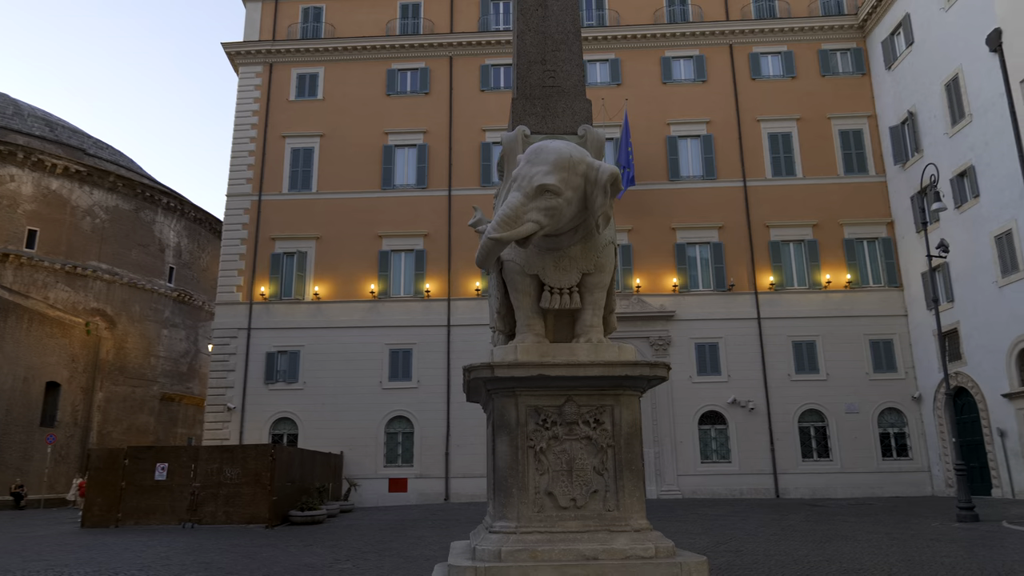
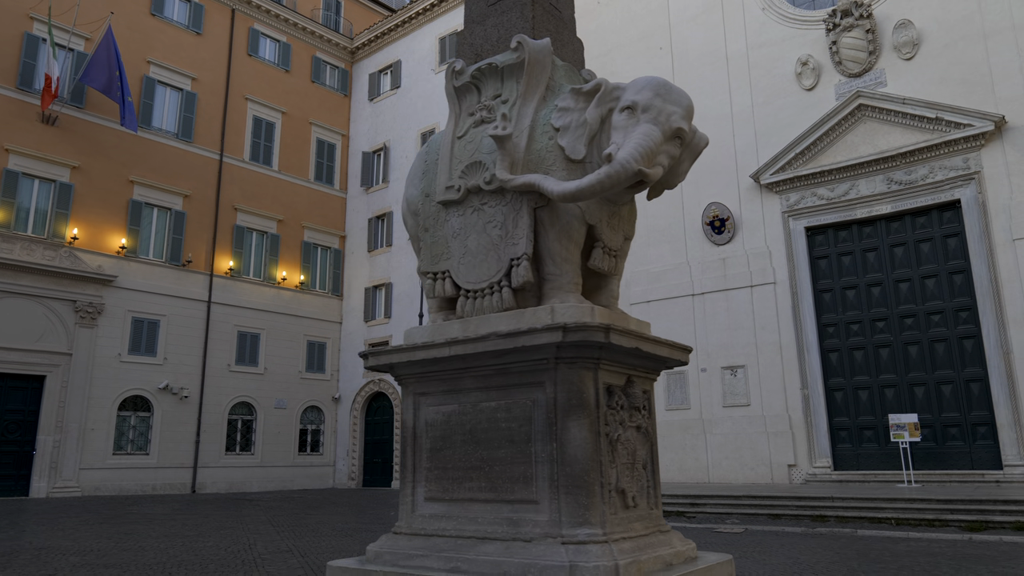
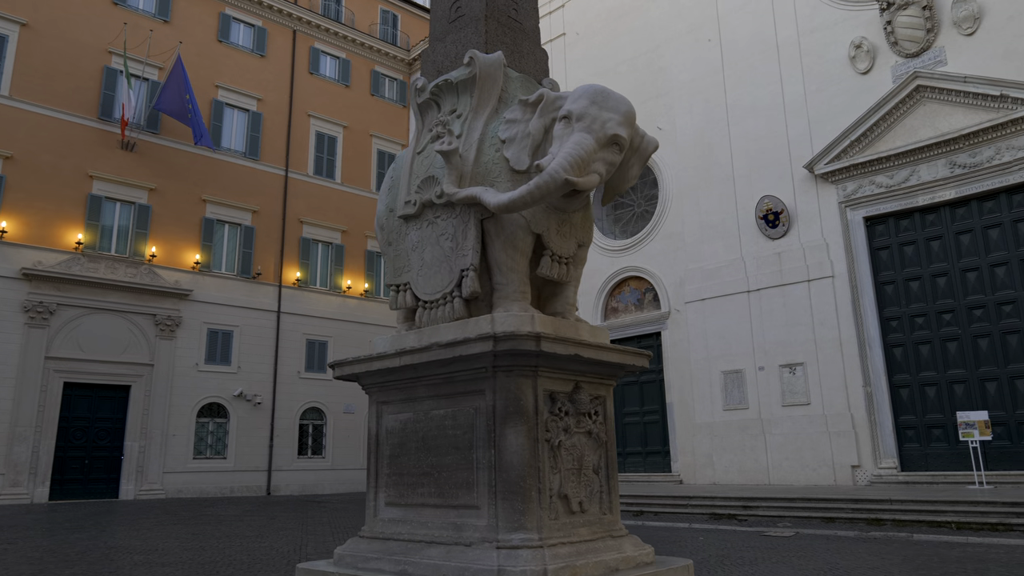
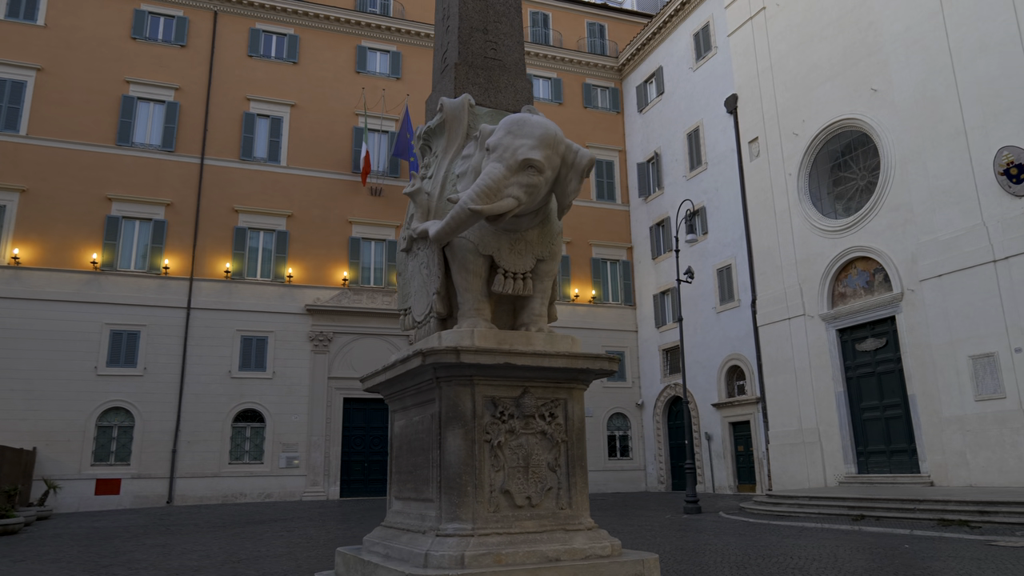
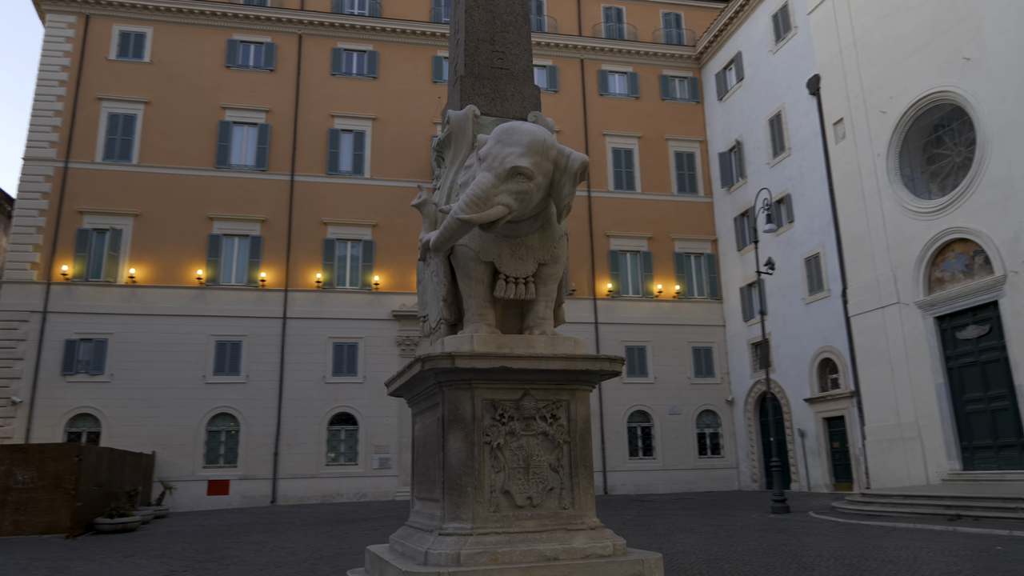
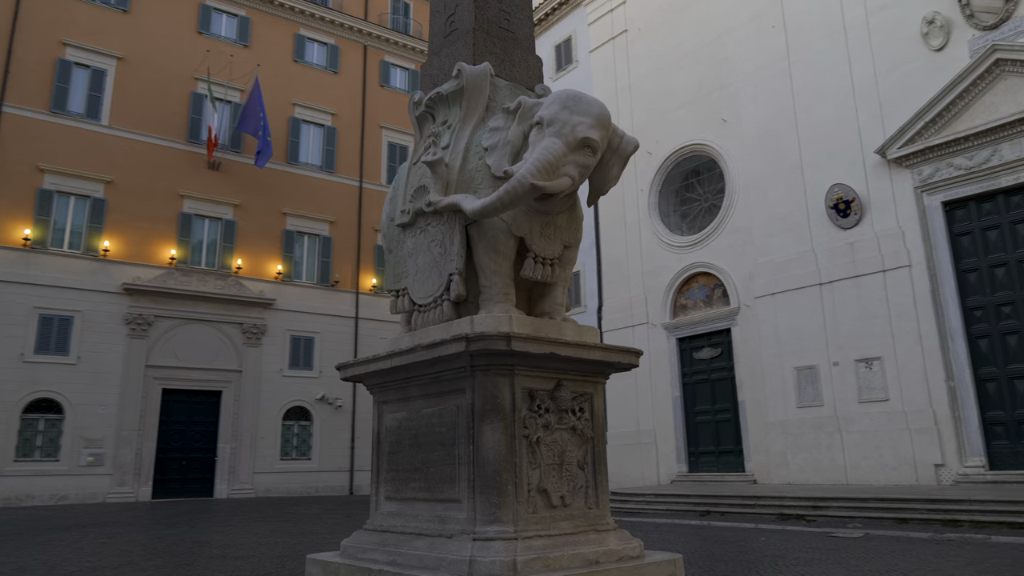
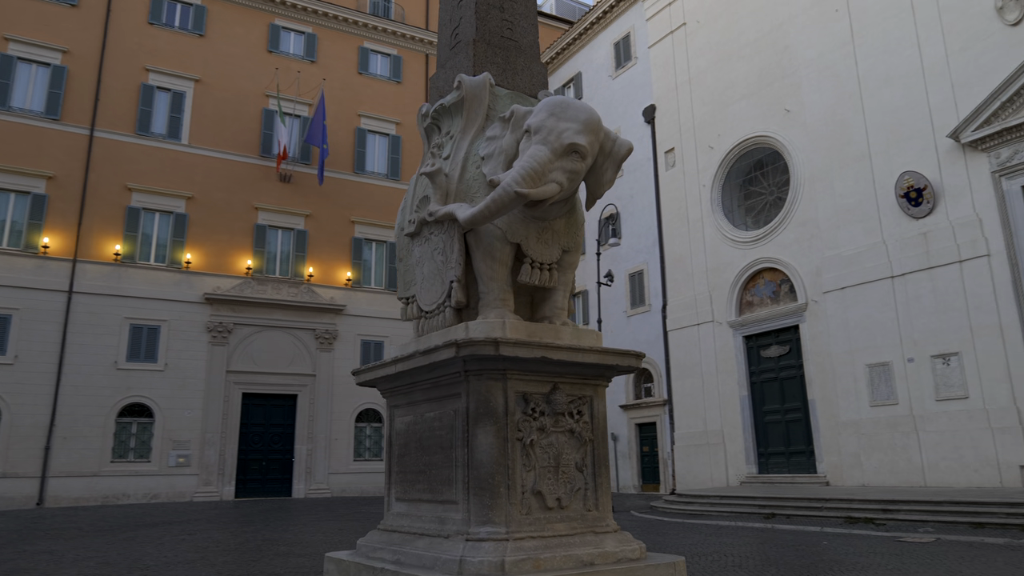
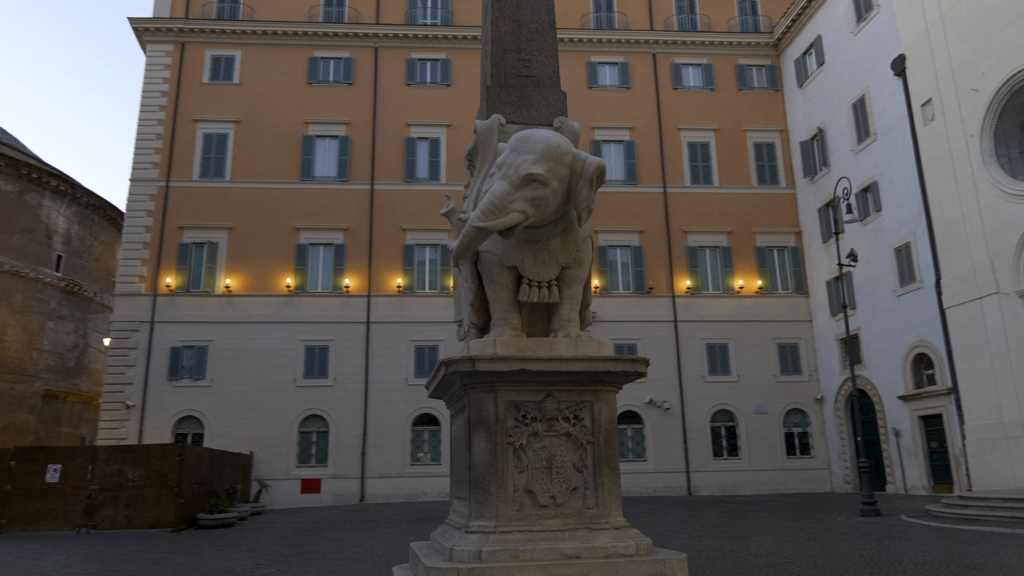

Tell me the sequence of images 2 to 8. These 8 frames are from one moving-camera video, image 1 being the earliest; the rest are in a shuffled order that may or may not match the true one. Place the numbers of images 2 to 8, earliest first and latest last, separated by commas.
8, 5, 4, 7, 6, 3, 2
